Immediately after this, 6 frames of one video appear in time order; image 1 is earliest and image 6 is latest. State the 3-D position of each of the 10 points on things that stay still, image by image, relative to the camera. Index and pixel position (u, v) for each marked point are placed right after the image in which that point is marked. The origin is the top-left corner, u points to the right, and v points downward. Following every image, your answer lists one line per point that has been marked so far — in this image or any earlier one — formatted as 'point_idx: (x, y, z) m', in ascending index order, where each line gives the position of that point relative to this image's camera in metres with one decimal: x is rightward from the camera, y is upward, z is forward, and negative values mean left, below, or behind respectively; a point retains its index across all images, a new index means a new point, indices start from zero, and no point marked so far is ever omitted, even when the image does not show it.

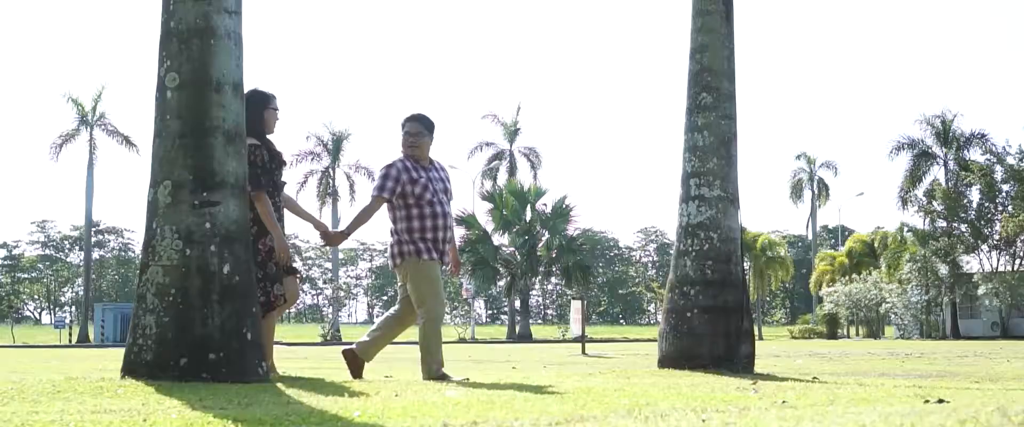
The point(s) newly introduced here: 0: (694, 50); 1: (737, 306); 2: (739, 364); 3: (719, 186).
0: (+1.6, +1.4, +10.1) m
1: (+1.9, -0.8, +9.8) m
2: (+1.9, -1.3, +9.7) m
3: (+1.8, +0.2, +9.9) m
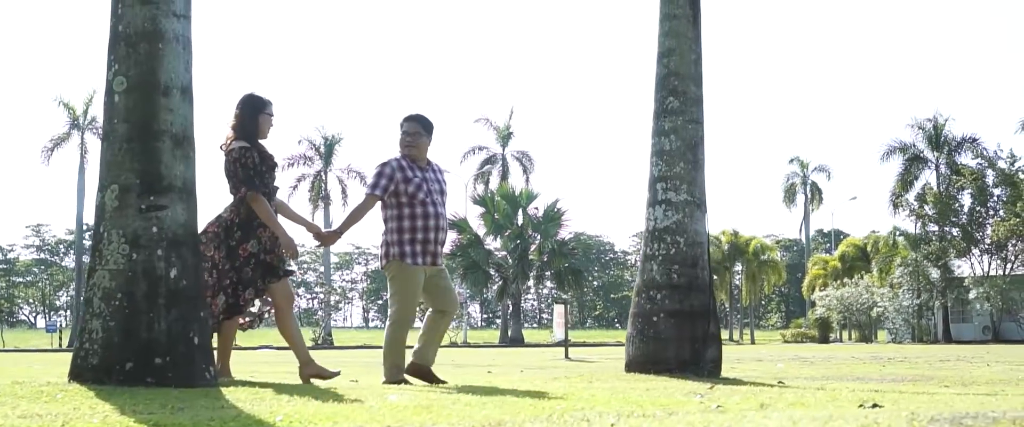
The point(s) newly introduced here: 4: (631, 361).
0: (+1.3, +1.4, +10.1) m
1: (+1.6, -0.8, +9.8) m
2: (+1.6, -1.3, +9.7) m
3: (+1.5, +0.2, +9.9) m
4: (+1.0, -1.3, +9.9) m
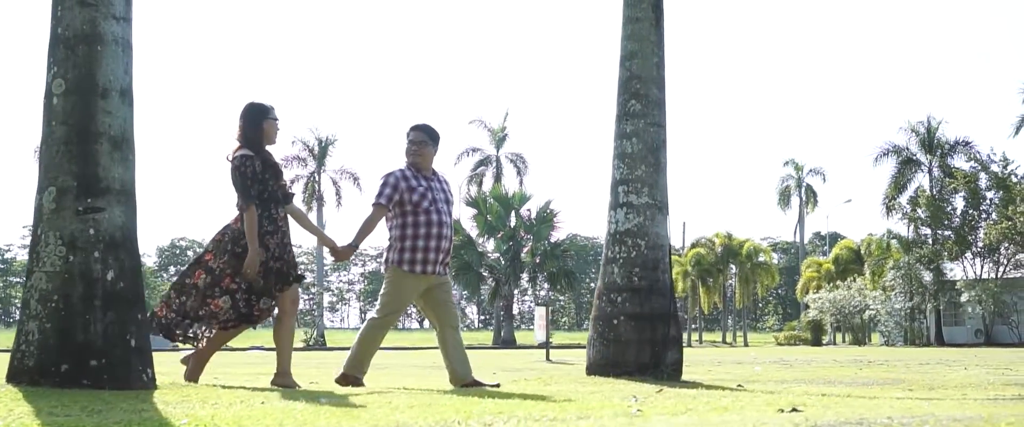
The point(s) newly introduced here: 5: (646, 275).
0: (+1.0, +1.4, +10.1) m
1: (+1.3, -0.9, +9.8) m
2: (+1.3, -1.3, +9.7) m
3: (+1.2, +0.2, +9.9) m
4: (+0.7, -1.3, +9.9) m
5: (+1.1, -0.5, +9.8) m
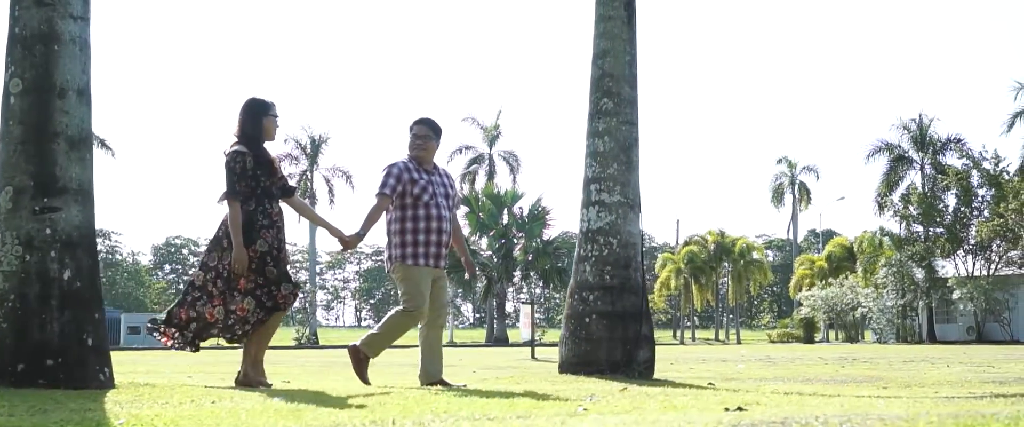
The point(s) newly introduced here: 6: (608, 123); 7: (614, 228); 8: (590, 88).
0: (+0.7, +1.4, +10.1) m
1: (+1.1, -0.8, +9.8) m
2: (+1.0, -1.3, +9.7) m
3: (+0.9, +0.2, +9.9) m
4: (+0.4, -1.3, +9.9) m
5: (+0.9, -0.5, +9.8) m
6: (+0.8, +0.8, +10.0) m
7: (+0.9, -0.1, +9.9) m
8: (+0.7, +1.1, +10.1) m
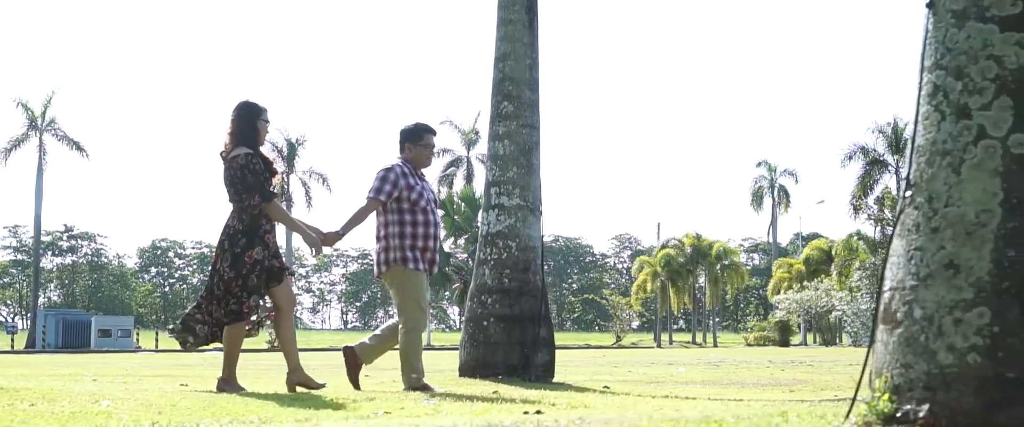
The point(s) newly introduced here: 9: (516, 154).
0: (-0.1, +1.4, +10.1) m
1: (+0.2, -0.9, +9.8) m
2: (+0.2, -1.3, +9.7) m
3: (+0.1, +0.2, +9.9) m
4: (-0.4, -1.3, +9.9) m
5: (0.0, -0.5, +9.8) m
6: (0.0, +0.8, +10.0) m
7: (0.0, -0.2, +9.9) m
8: (-0.2, +1.1, +10.1) m
9: (0.0, +0.5, +10.0) m
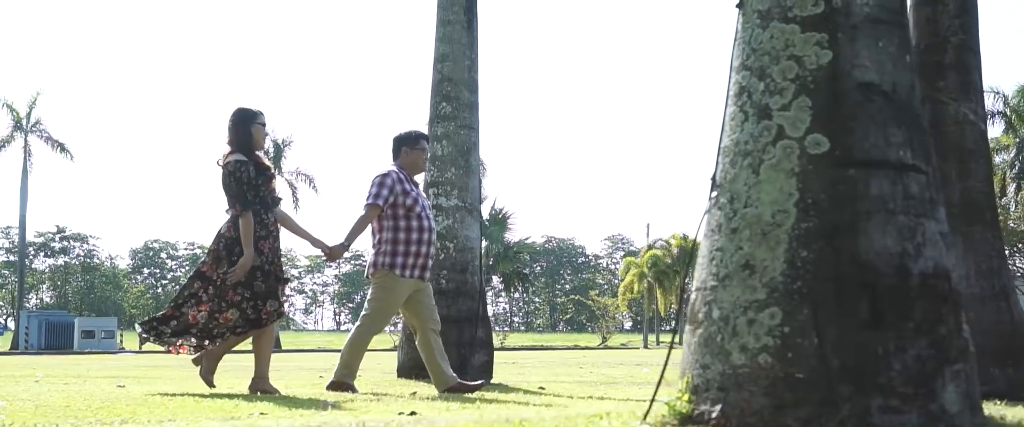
0: (-0.7, +1.3, +10.1) m
1: (-0.3, -0.9, +9.8) m
2: (-0.4, -1.4, +9.7) m
3: (-0.5, +0.1, +9.9) m
4: (-1.0, -1.3, +9.9) m
5: (-0.5, -0.5, +9.8) m
6: (-0.6, +0.7, +10.0) m
7: (-0.5, -0.2, +9.9) m
8: (-0.7, +1.1, +10.1) m
9: (-0.5, +0.5, +9.9) m
